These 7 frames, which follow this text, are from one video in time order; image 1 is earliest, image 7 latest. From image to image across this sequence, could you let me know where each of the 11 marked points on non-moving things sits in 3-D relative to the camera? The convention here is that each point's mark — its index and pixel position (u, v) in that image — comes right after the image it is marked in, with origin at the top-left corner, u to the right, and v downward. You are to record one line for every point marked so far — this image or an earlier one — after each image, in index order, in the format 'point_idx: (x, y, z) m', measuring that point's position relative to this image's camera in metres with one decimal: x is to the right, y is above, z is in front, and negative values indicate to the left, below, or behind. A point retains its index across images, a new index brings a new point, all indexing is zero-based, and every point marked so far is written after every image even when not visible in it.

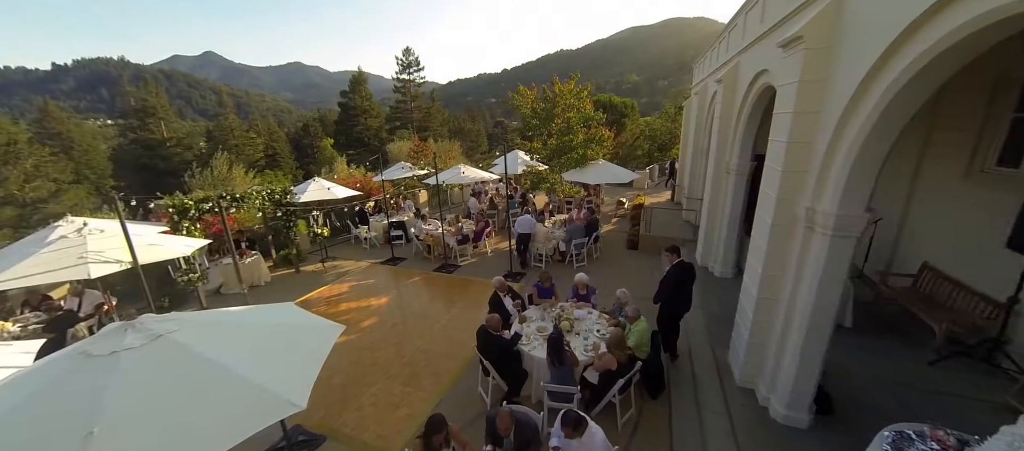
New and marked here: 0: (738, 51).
0: (+4.8, +3.8, +7.0) m
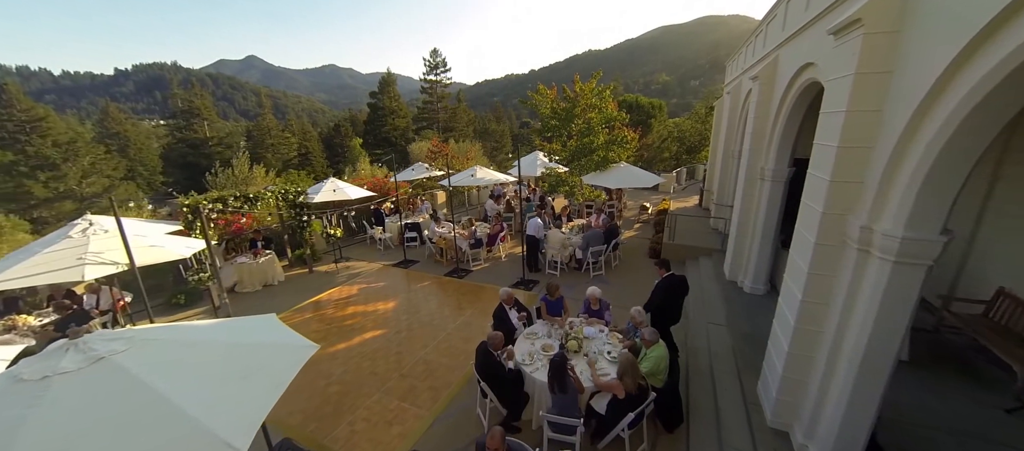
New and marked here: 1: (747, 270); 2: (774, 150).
0: (+5.1, +3.5, +6.3) m
1: (+5.1, -1.0, +7.2) m
2: (+5.0, +1.5, +6.3) m
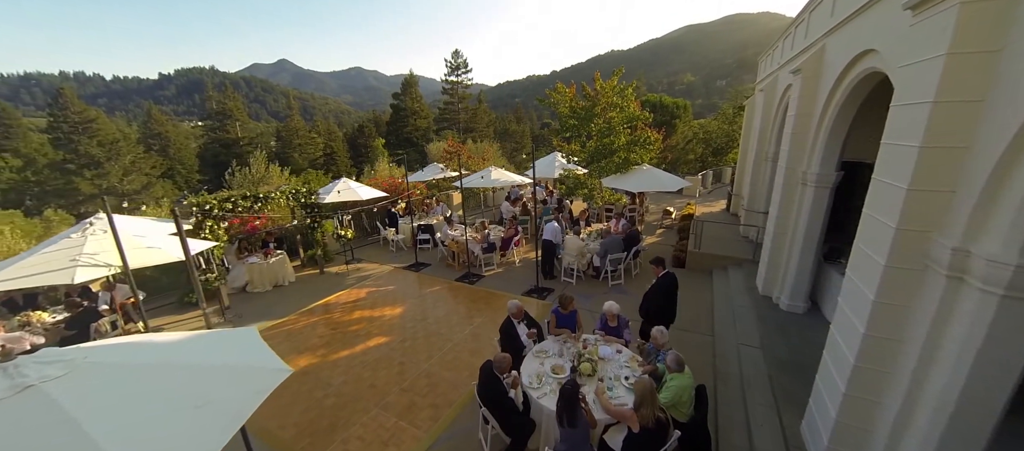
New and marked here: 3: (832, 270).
0: (+5.4, +3.3, +5.6) m
1: (+5.3, -1.2, +6.5) m
2: (+5.2, +1.3, +5.6) m
3: (+5.9, -0.8, +6.0) m
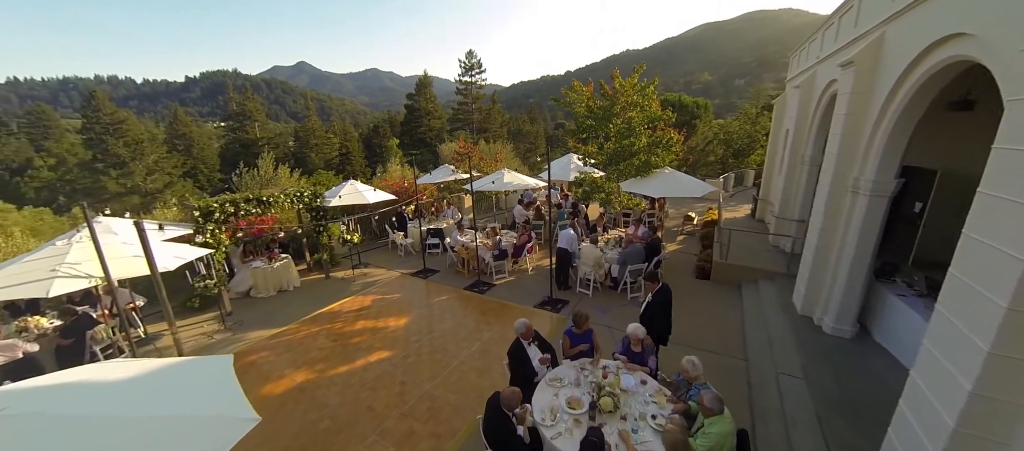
0: (+5.6, +3.1, +4.9) m
1: (+5.6, -1.4, +5.8) m
2: (+5.4, +1.1, +4.9) m
3: (+6.1, -1.0, +5.3) m
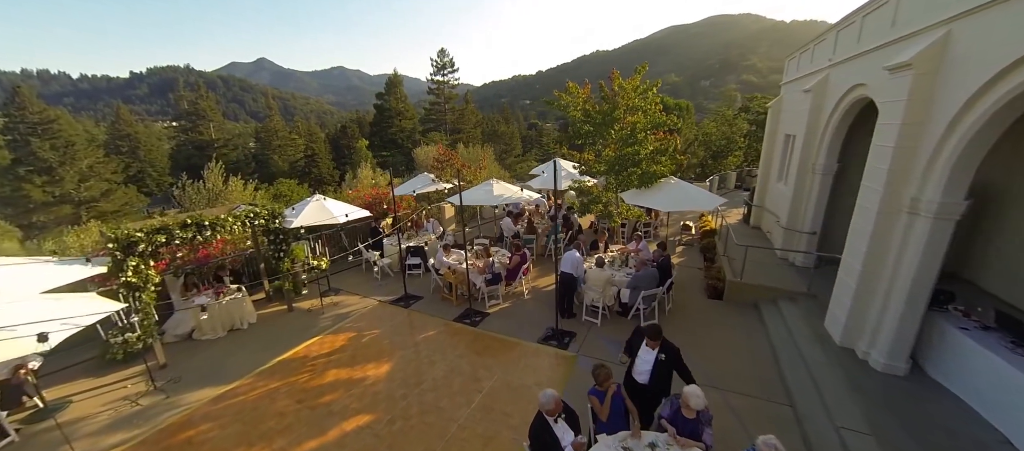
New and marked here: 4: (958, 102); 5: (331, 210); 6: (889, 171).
0: (+5.7, +2.8, +4.3) m
1: (+5.7, -1.8, +5.2) m
2: (+5.6, +0.7, +4.3) m
3: (+6.2, -1.4, +4.7) m
4: (+5.5, +1.5, +4.0) m
5: (-4.5, +0.4, +8.3) m
6: (+5.5, +0.8, +4.8) m
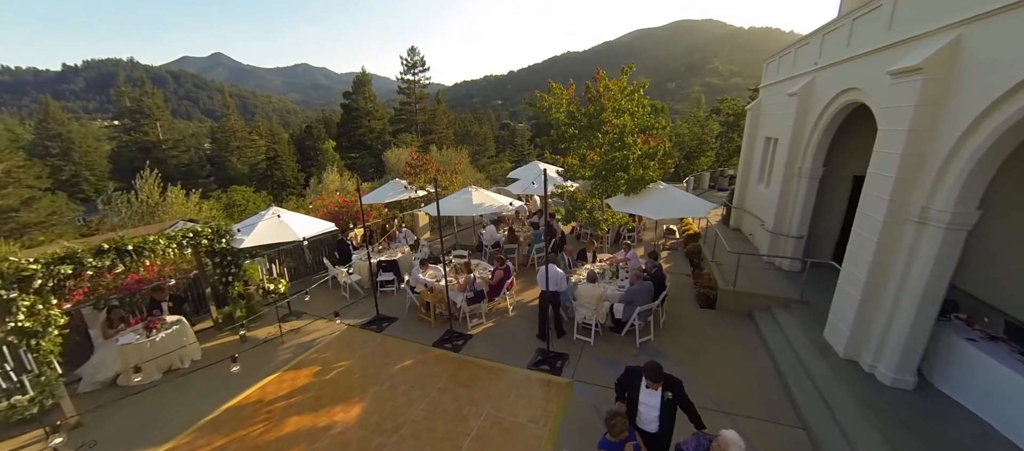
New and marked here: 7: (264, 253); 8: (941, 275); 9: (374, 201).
0: (+5.5, +2.6, +4.1) m
1: (+5.5, -1.9, +5.0) m
2: (+5.4, +0.5, +4.1) m
3: (+6.1, -1.5, +4.5) m
4: (+5.4, +1.4, +3.8) m
5: (-4.9, 0.0, +7.3) m
6: (+5.4, +0.7, +4.6) m
7: (-6.5, -0.7, +8.6) m
8: (+5.6, -0.6, +4.3) m
9: (-4.6, +0.9, +11.0) m
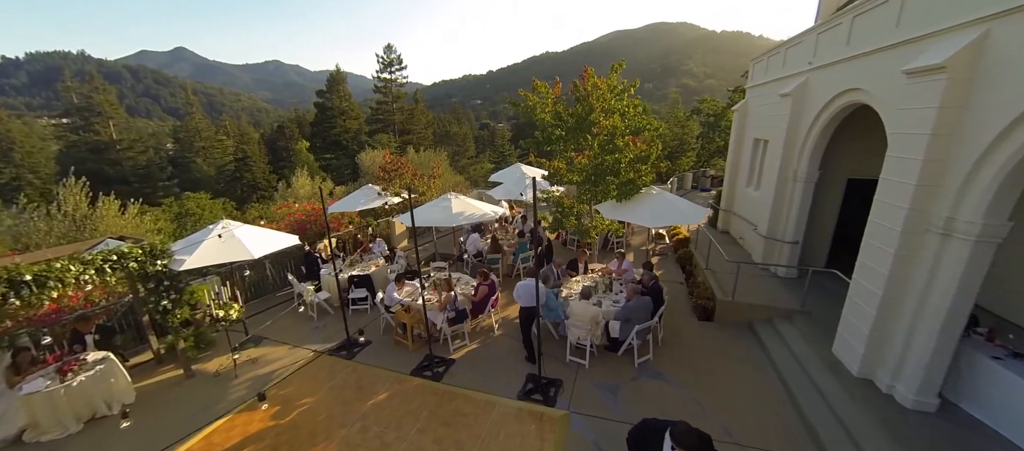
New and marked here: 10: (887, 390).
0: (+5.3, +2.5, +3.7) m
1: (+5.4, -2.1, +4.6) m
2: (+5.3, +0.4, +3.7) m
3: (+6.0, -1.7, +4.2) m
4: (+5.2, +1.2, +3.5) m
5: (-5.2, -0.3, +6.4) m
6: (+5.2, +0.5, +4.2) m
7: (-6.9, -1.1, +7.6) m
8: (+5.5, -0.8, +3.9) m
9: (-5.1, +0.6, +10.1) m
10: (+5.4, -2.4, +4.8) m
